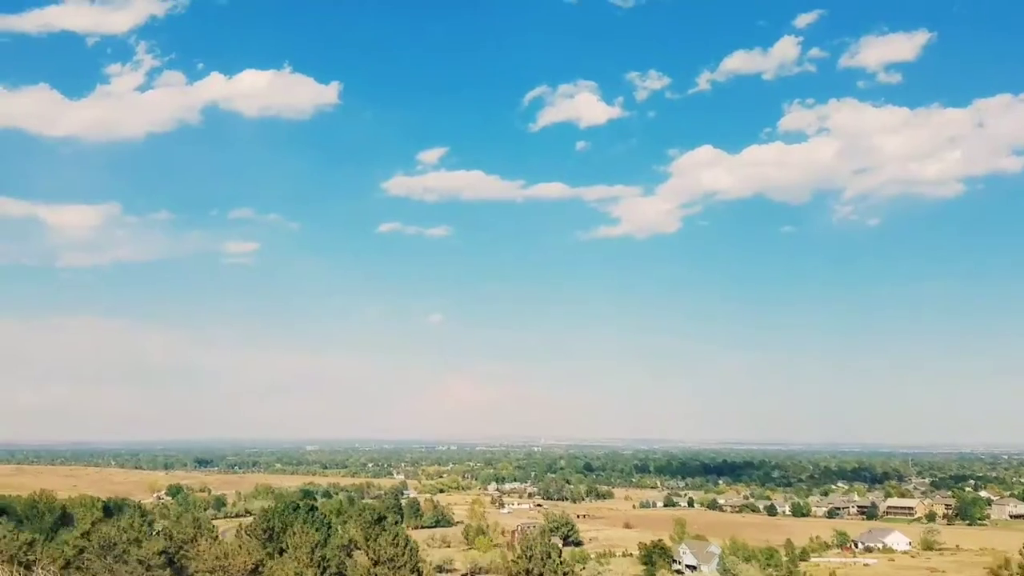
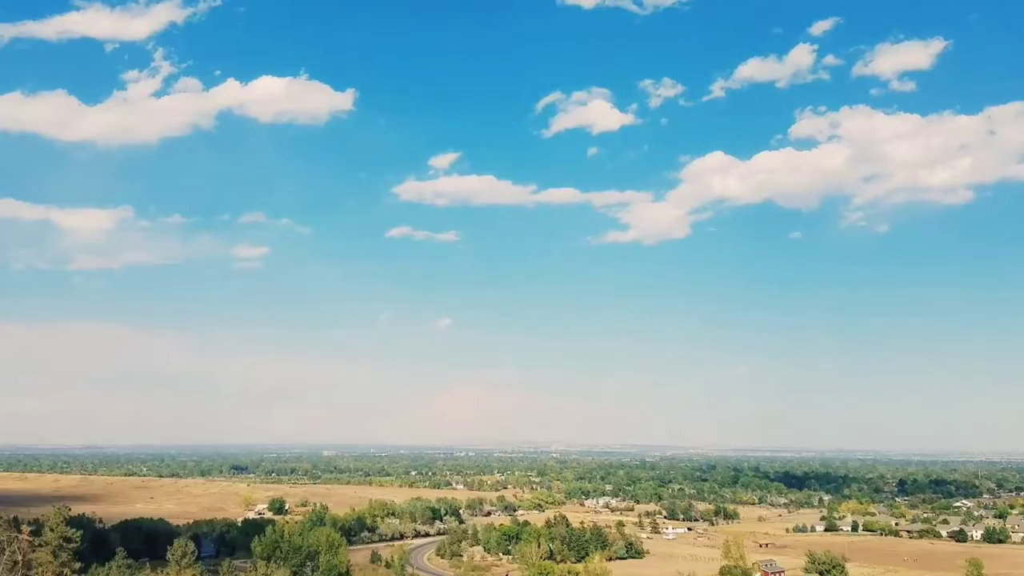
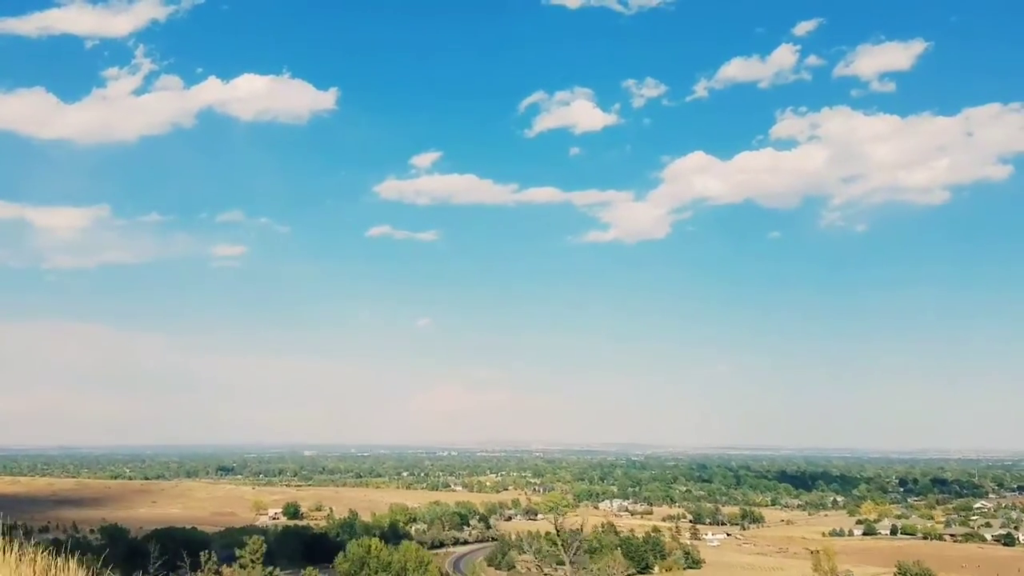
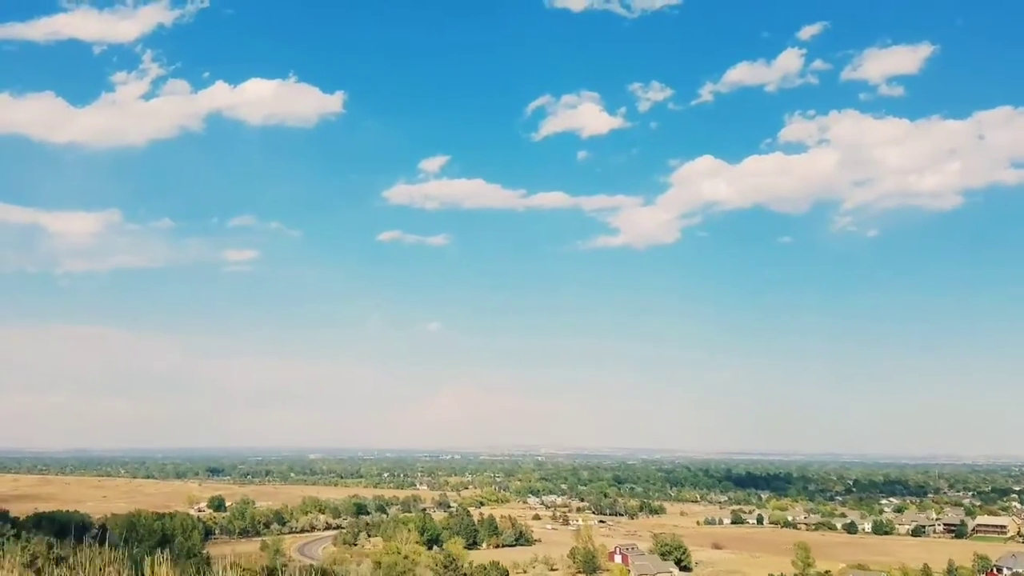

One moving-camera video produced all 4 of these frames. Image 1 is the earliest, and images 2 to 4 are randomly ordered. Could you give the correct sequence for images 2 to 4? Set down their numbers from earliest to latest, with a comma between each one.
4, 2, 3
